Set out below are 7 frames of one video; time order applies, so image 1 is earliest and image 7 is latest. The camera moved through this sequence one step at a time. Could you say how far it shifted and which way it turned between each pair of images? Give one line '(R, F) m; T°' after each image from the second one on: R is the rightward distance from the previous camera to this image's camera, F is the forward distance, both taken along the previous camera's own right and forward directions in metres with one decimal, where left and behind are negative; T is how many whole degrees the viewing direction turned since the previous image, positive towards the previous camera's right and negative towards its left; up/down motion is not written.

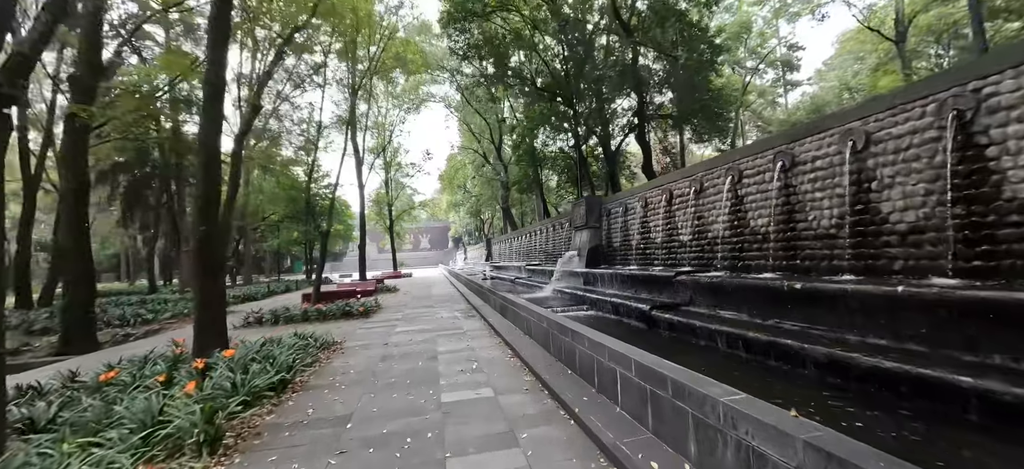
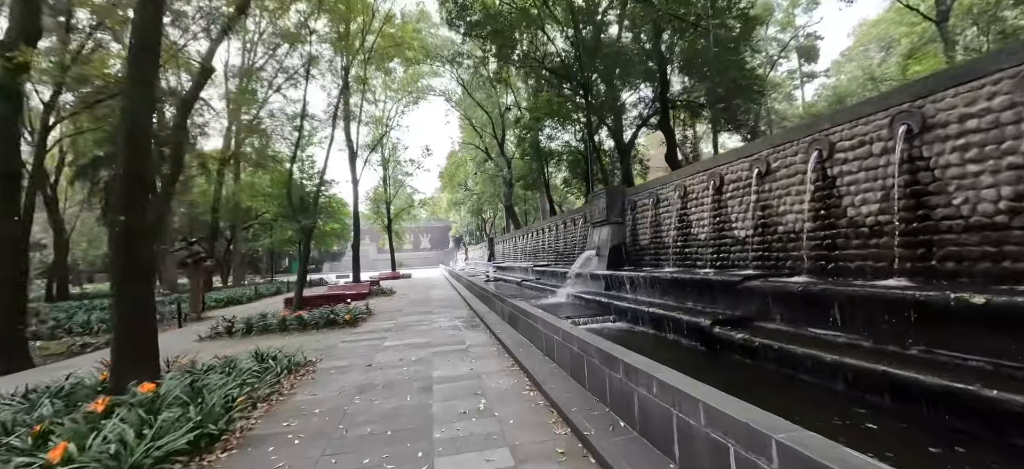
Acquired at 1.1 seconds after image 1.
(-0.2, +1.3) m; 0°
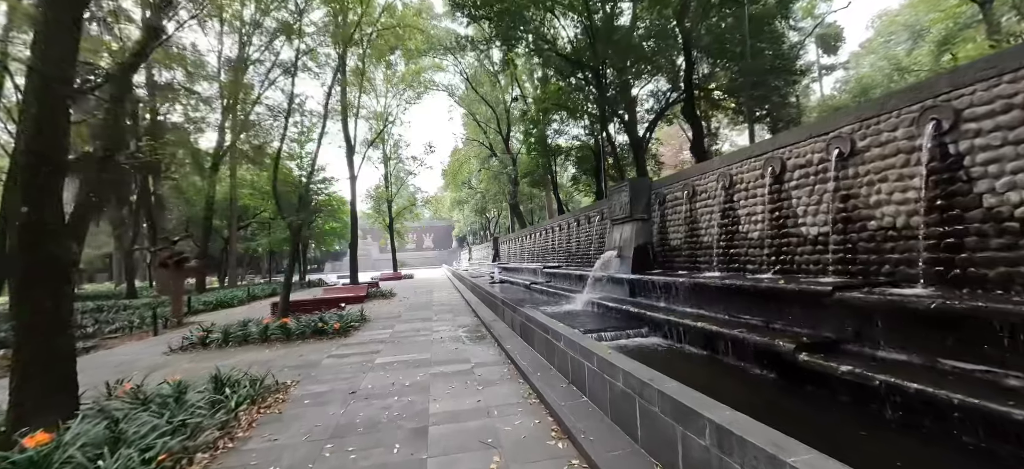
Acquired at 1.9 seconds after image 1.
(-0.1, +1.0) m; 0°
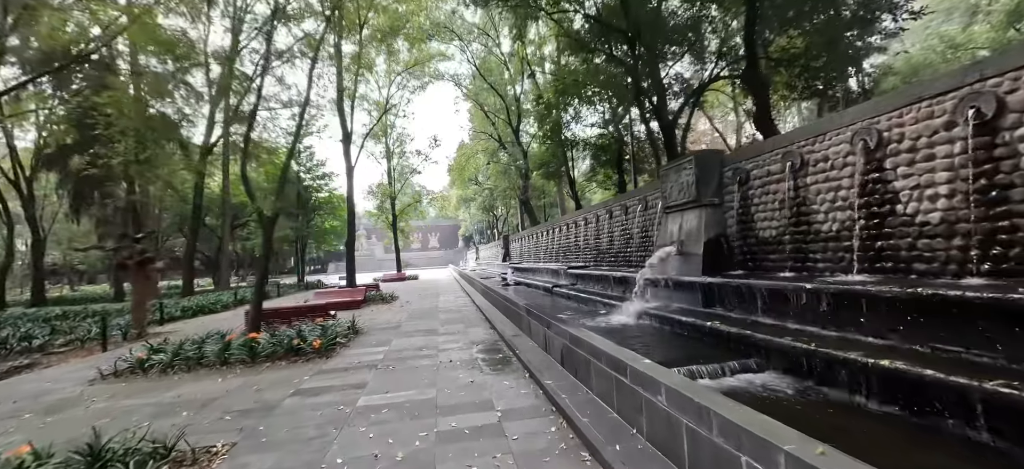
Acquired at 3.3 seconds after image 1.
(-0.4, +1.7) m; -1°
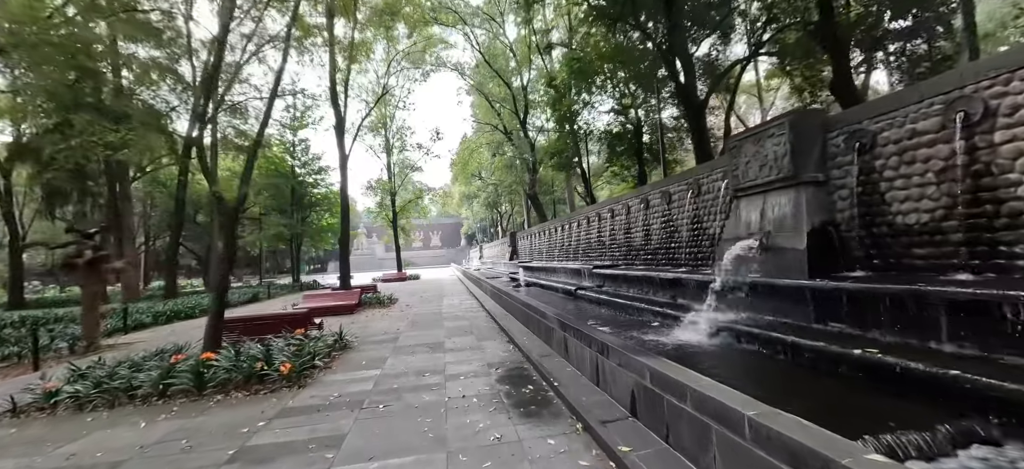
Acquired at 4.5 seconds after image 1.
(-0.3, +1.4) m; 0°
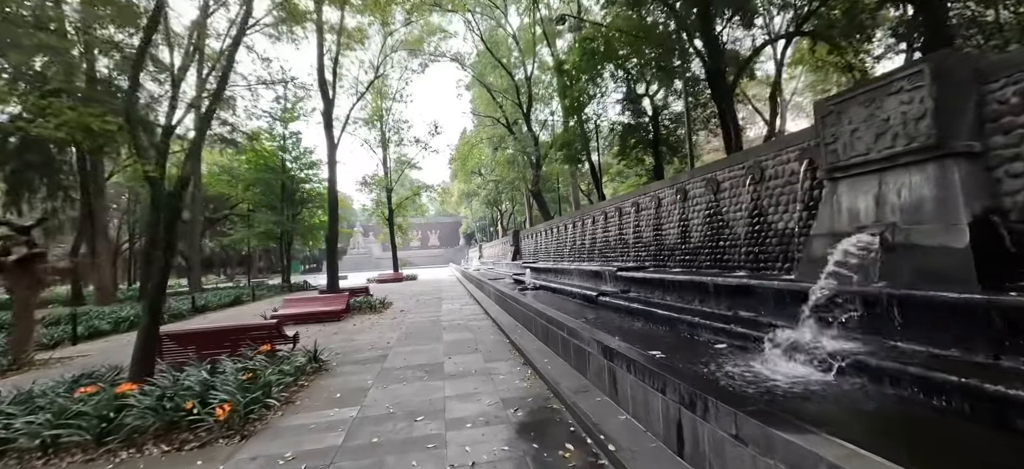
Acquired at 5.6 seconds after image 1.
(-0.2, +1.2) m; 0°
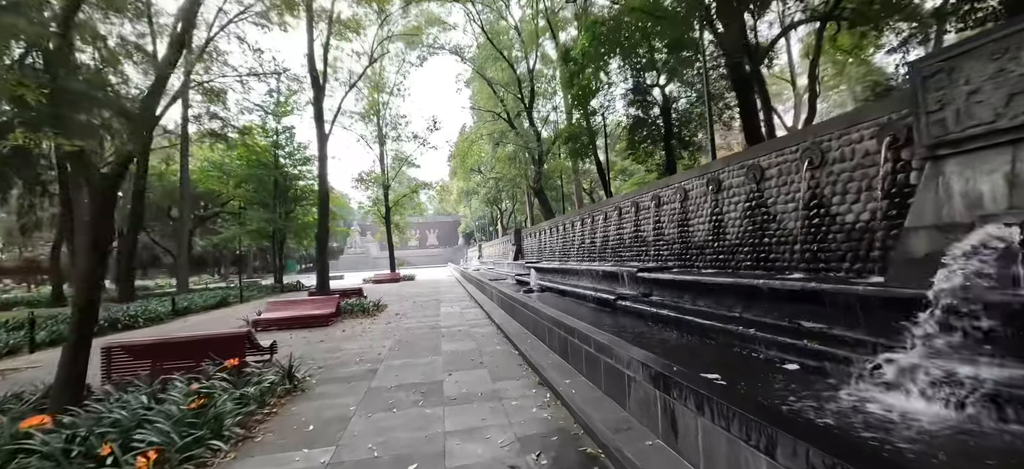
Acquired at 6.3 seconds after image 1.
(-0.1, +0.8) m; 0°
